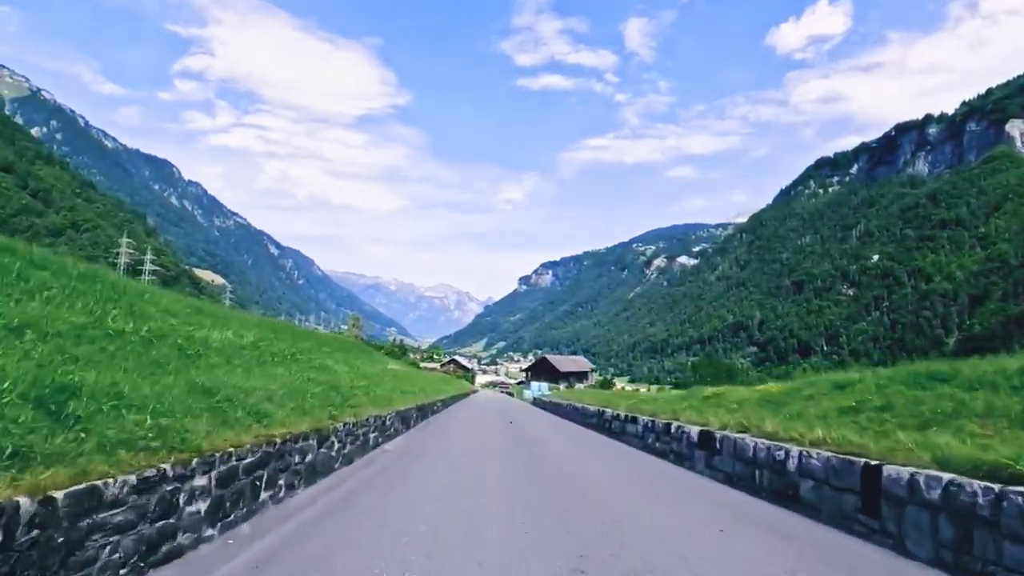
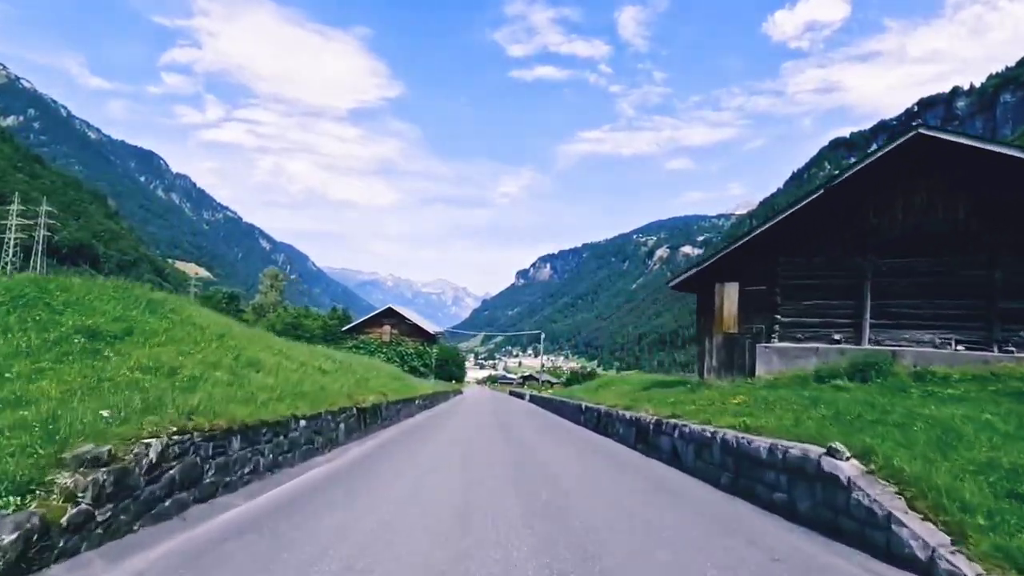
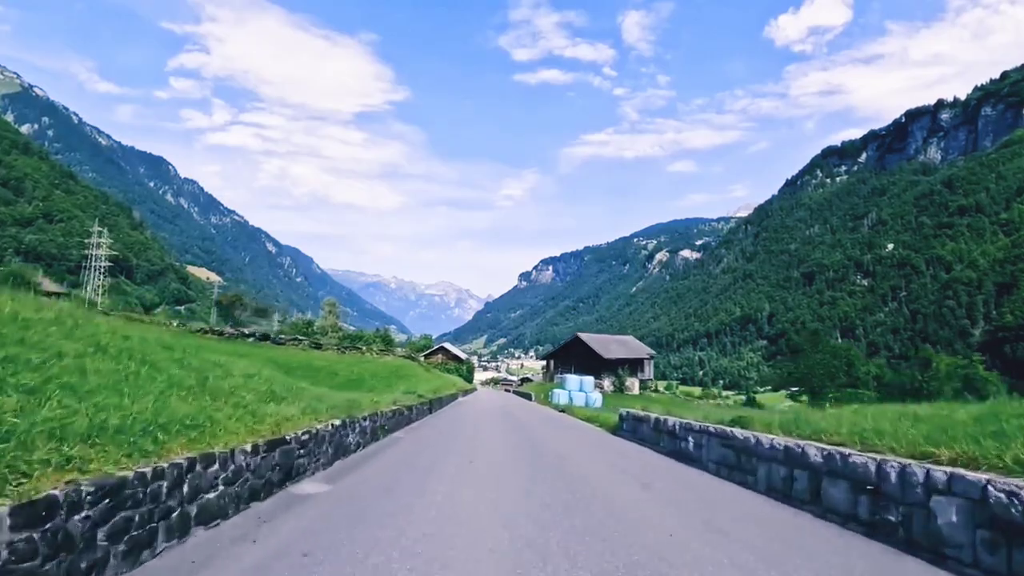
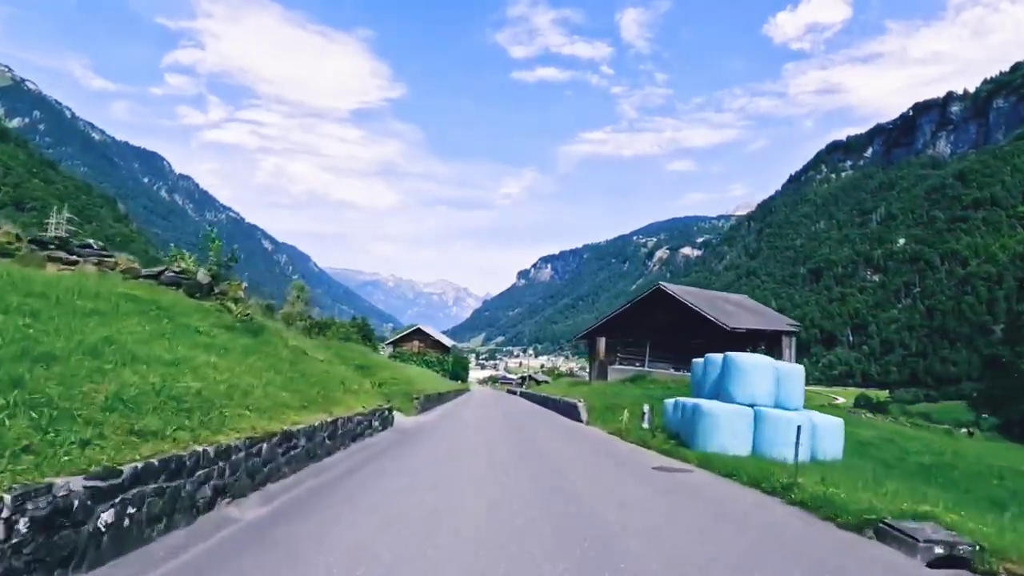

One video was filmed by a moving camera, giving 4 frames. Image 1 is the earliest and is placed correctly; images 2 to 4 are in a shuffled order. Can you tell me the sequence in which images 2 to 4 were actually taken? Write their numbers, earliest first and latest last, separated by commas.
3, 4, 2
